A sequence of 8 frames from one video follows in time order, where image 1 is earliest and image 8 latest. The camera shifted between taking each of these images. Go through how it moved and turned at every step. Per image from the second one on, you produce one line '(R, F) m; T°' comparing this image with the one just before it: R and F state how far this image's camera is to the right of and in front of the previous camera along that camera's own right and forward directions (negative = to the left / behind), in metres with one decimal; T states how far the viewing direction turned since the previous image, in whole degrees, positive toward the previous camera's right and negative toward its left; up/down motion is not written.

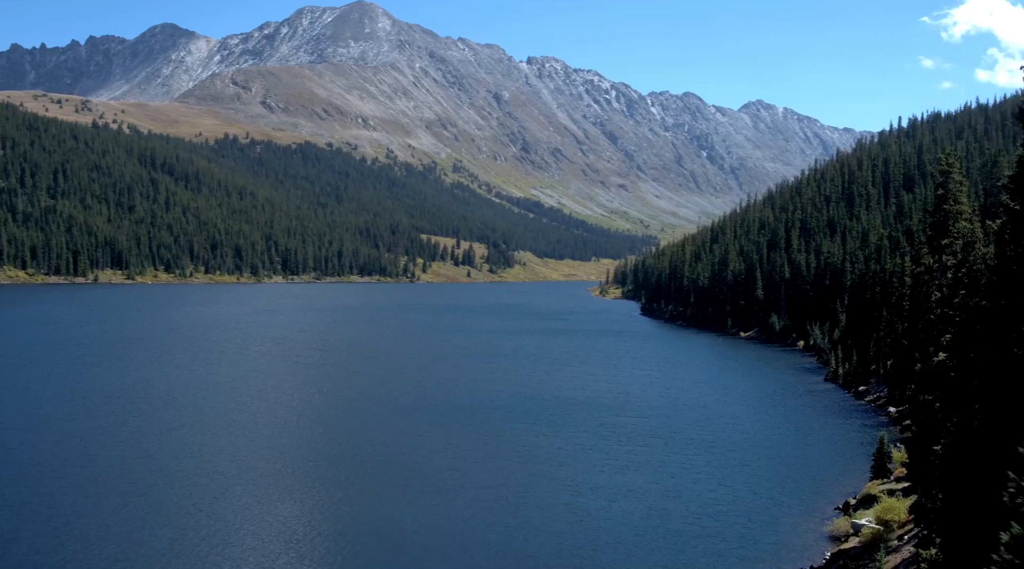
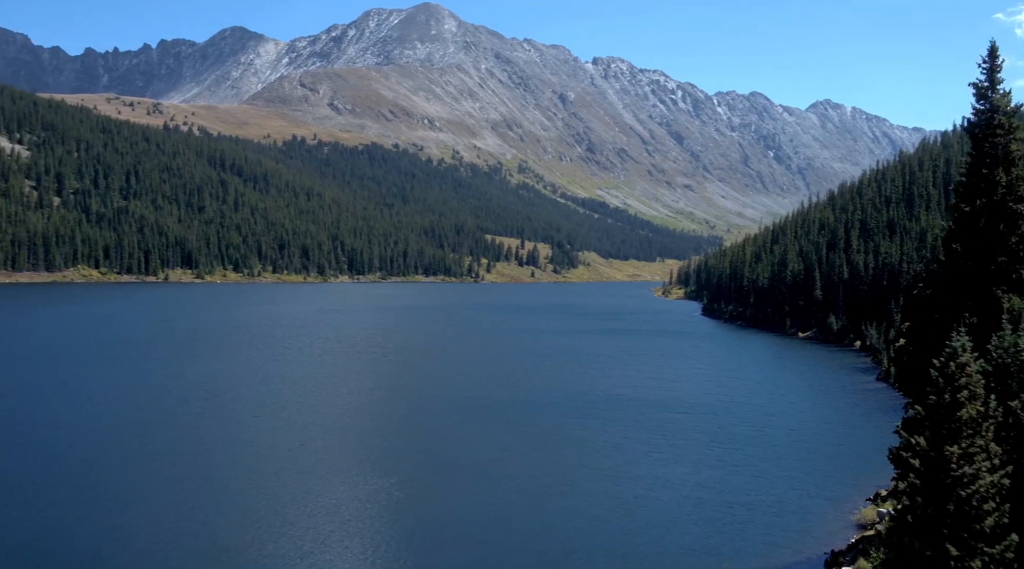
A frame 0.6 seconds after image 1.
(-0.2, +0.1) m; -3°
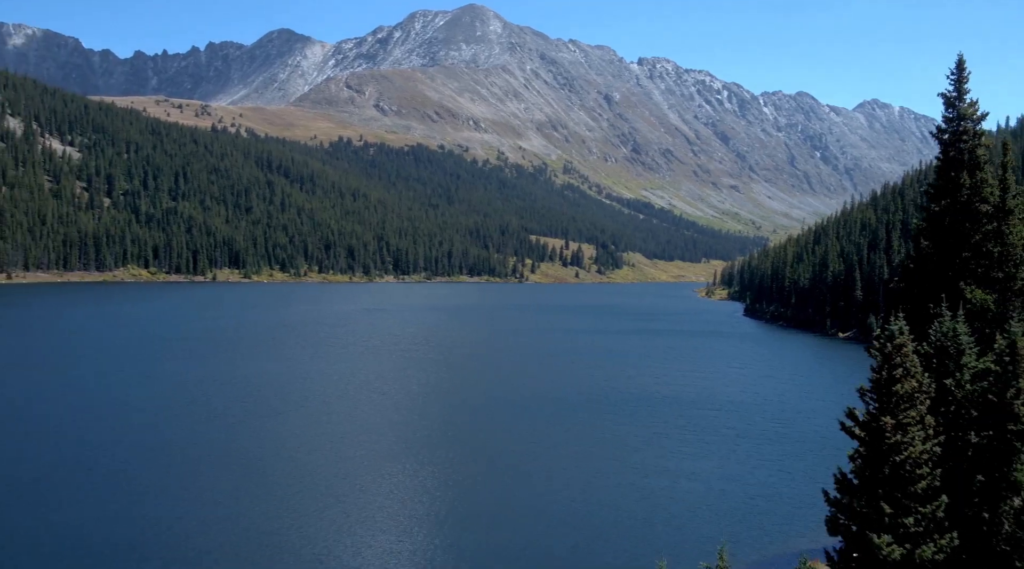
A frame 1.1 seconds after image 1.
(-0.4, 0.0) m; -2°
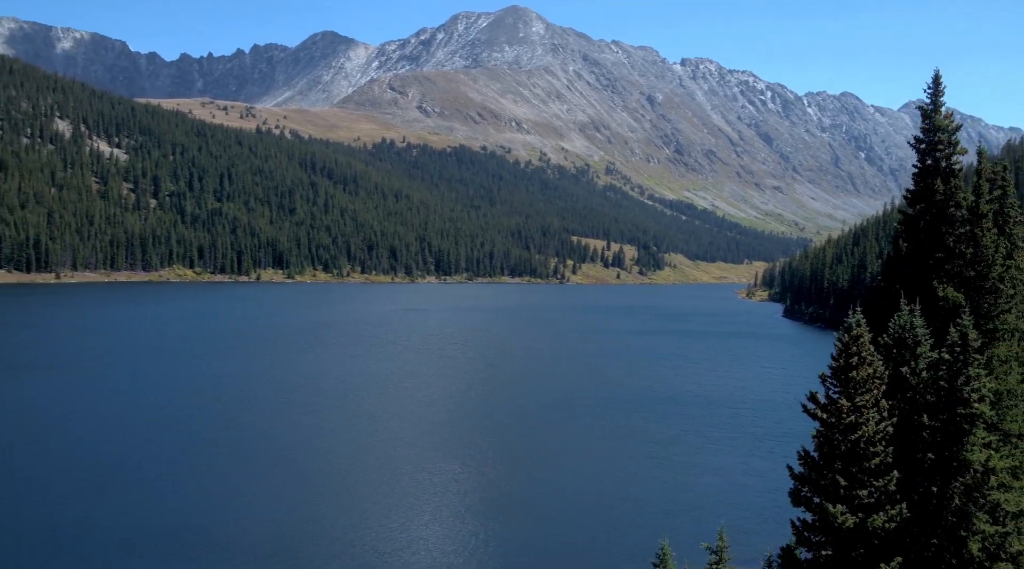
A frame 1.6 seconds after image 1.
(+0.2, -0.1) m; -2°
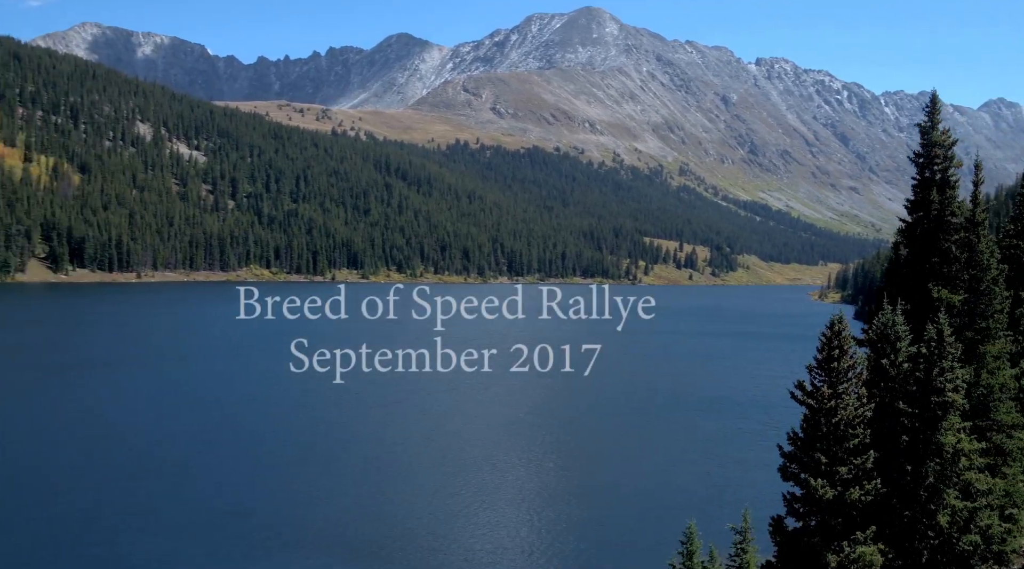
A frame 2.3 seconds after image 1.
(-2.0, -0.1) m; -2°
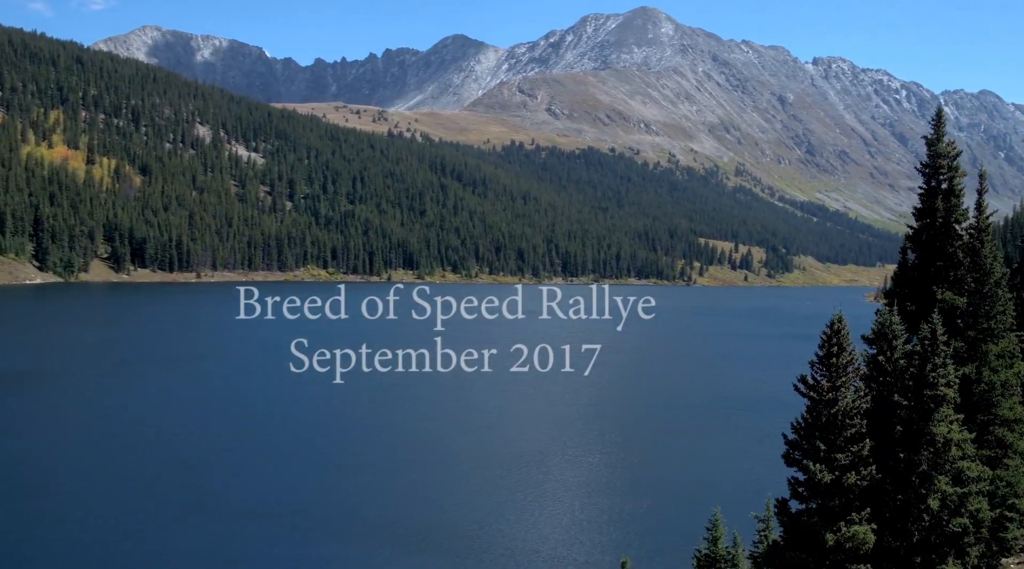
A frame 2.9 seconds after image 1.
(-1.3, -0.1) m; -2°
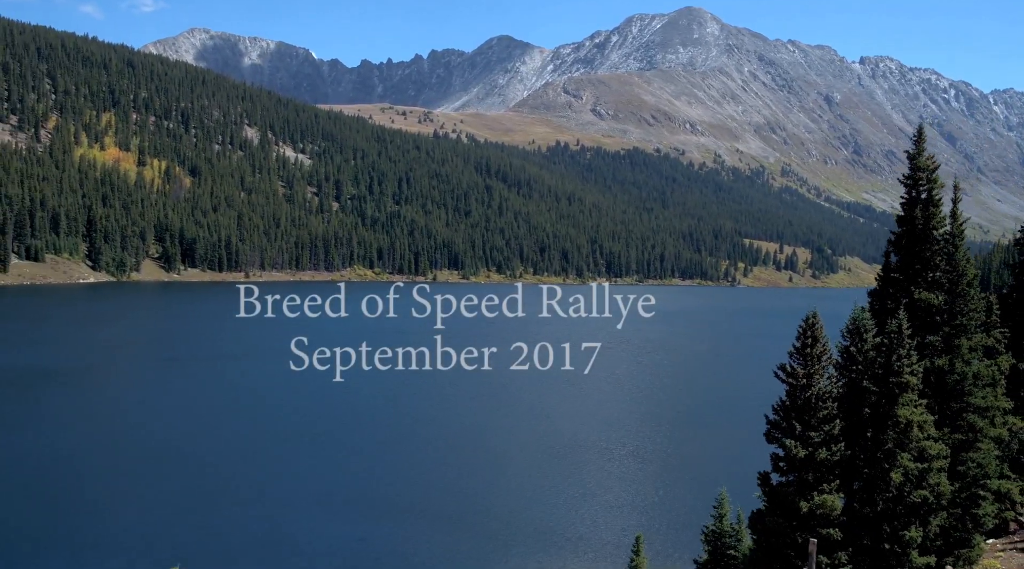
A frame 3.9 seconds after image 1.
(-0.9, -0.3) m; -2°
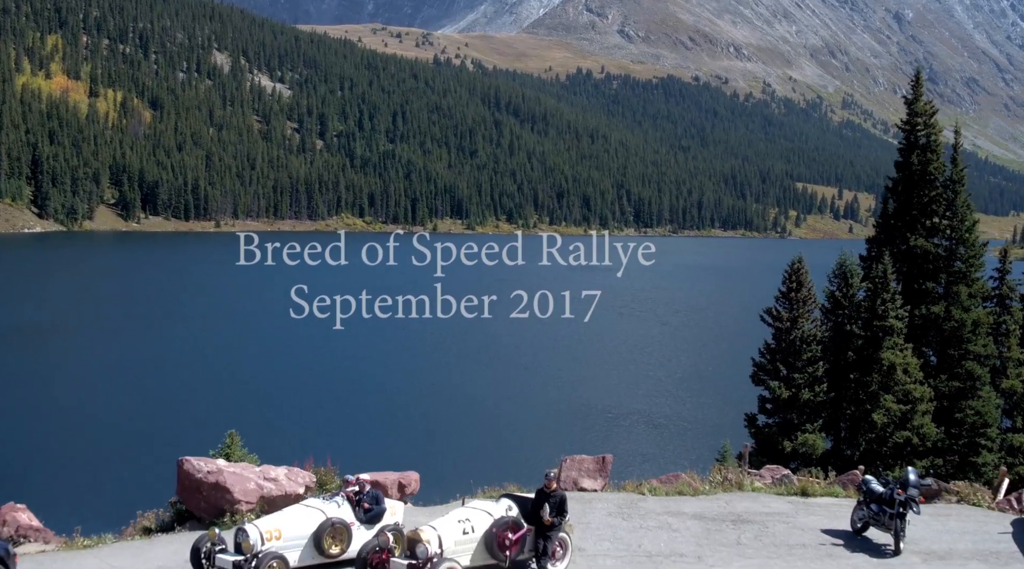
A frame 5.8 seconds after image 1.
(+0.5, +10.1) m; -1°
